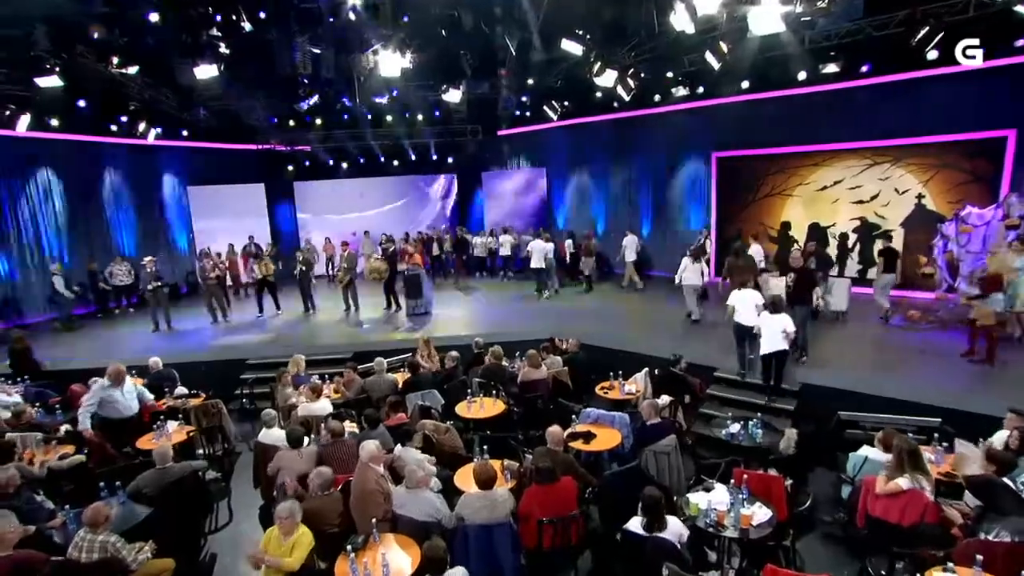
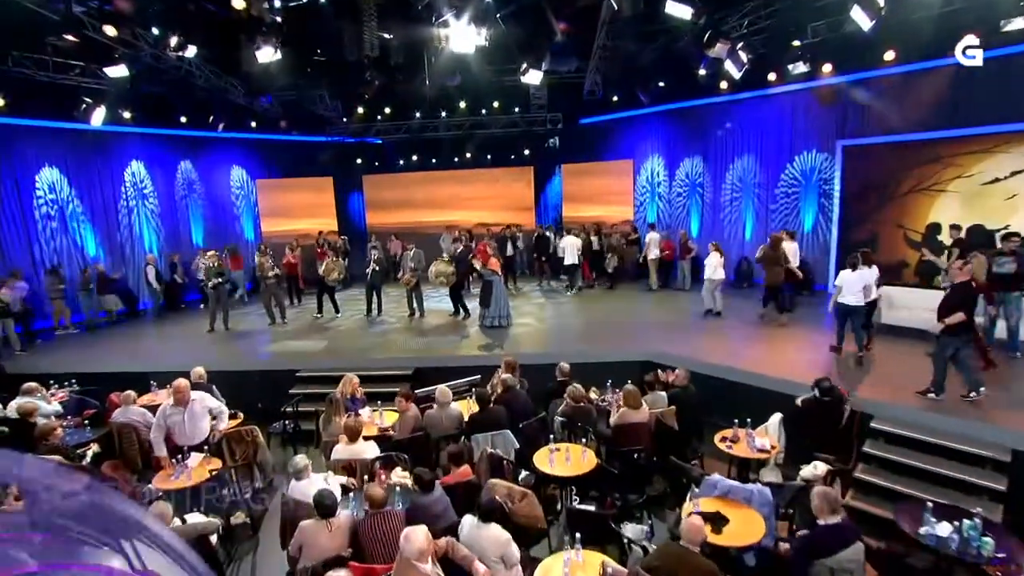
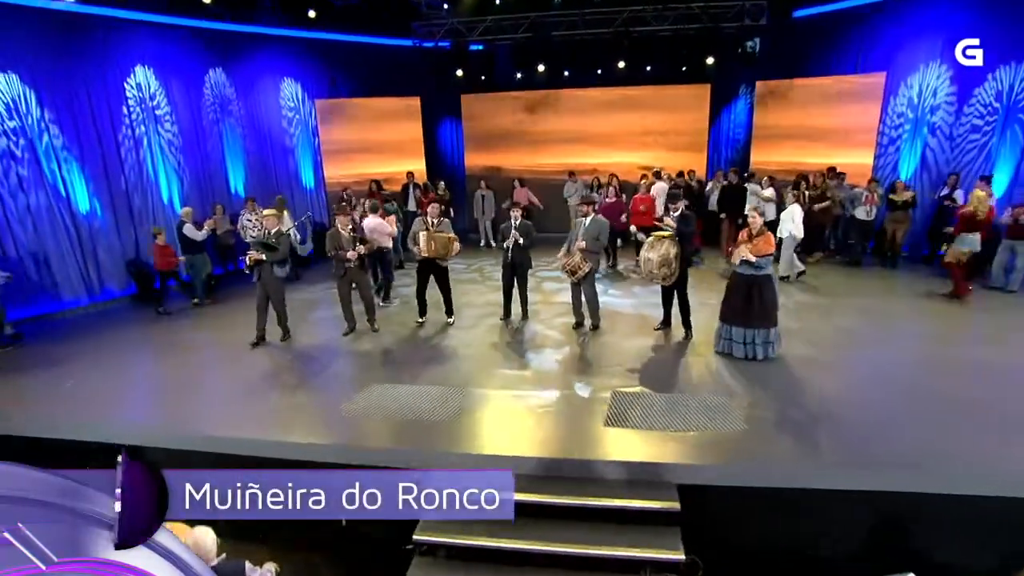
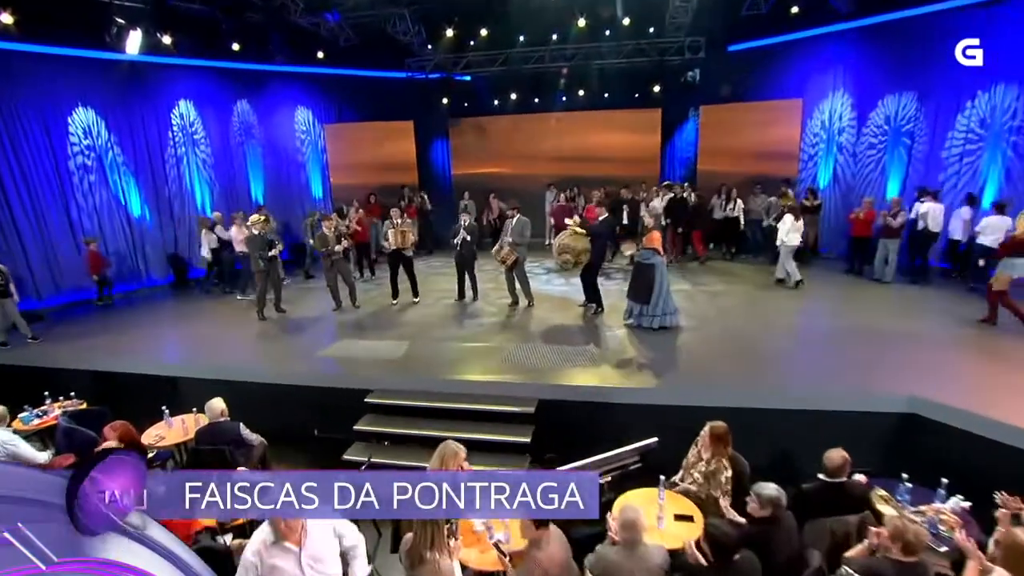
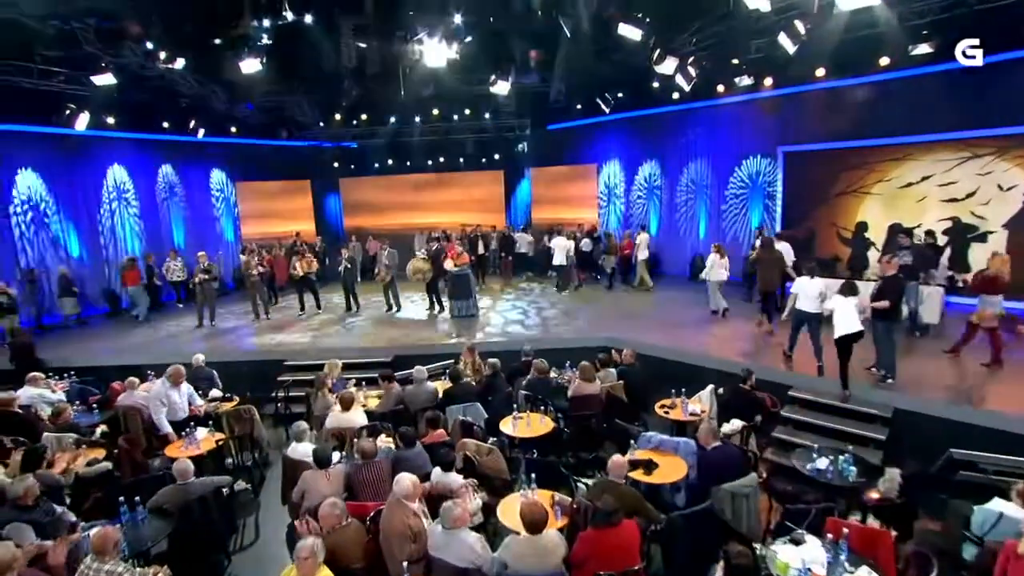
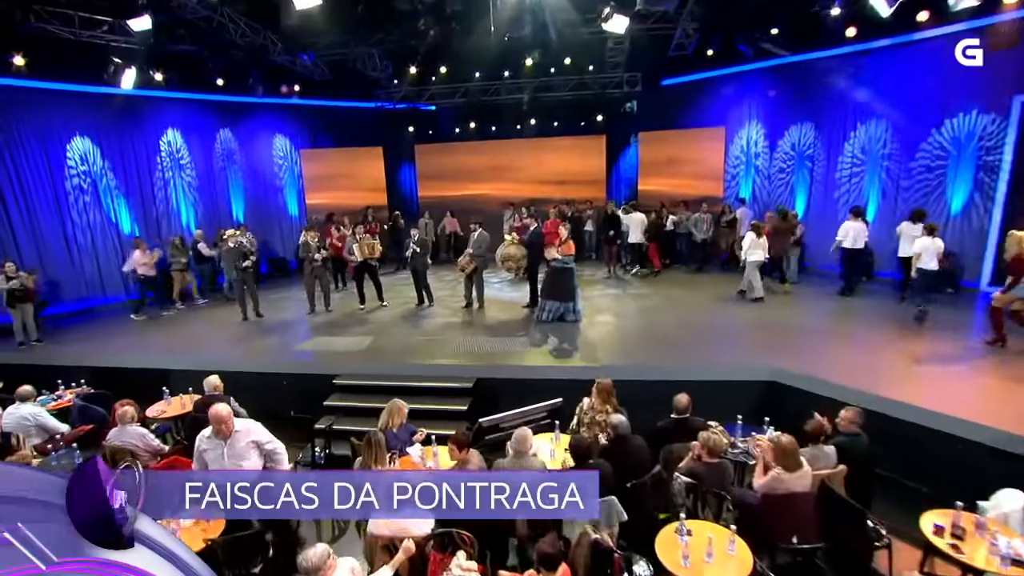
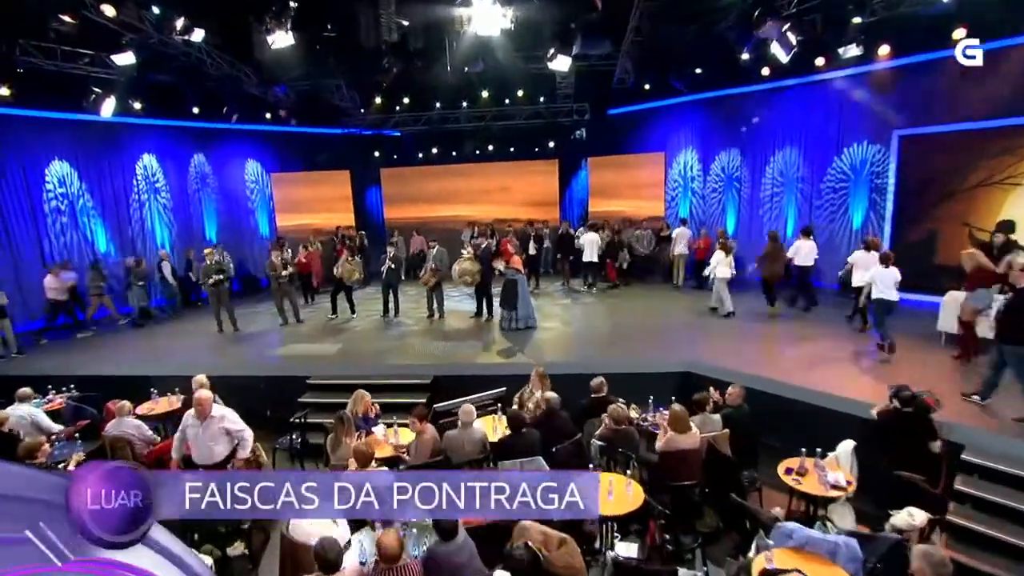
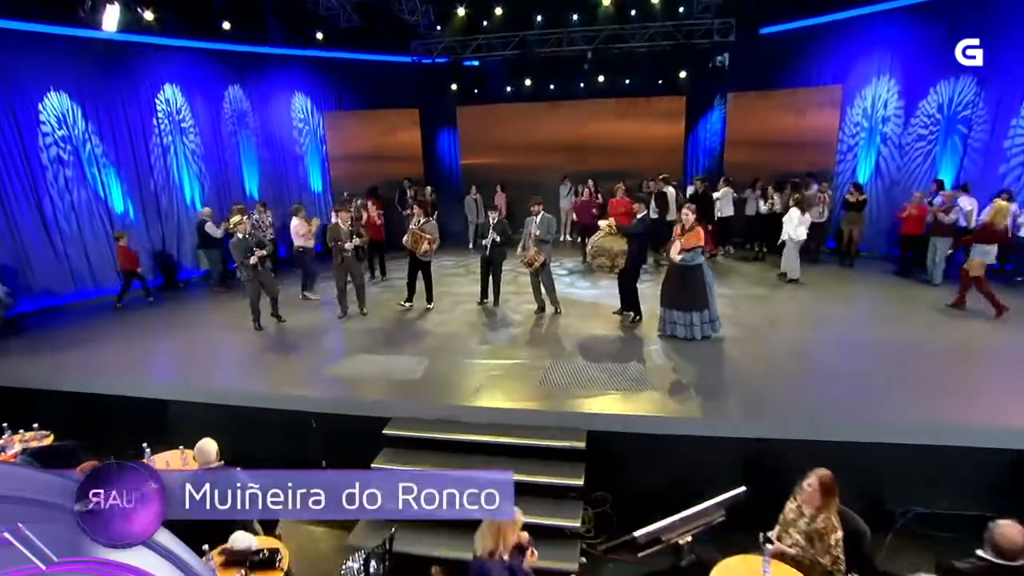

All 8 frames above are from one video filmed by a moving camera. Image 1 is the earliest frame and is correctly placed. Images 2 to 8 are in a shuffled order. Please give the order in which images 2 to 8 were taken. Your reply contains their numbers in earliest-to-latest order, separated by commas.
5, 2, 7, 6, 4, 8, 3
